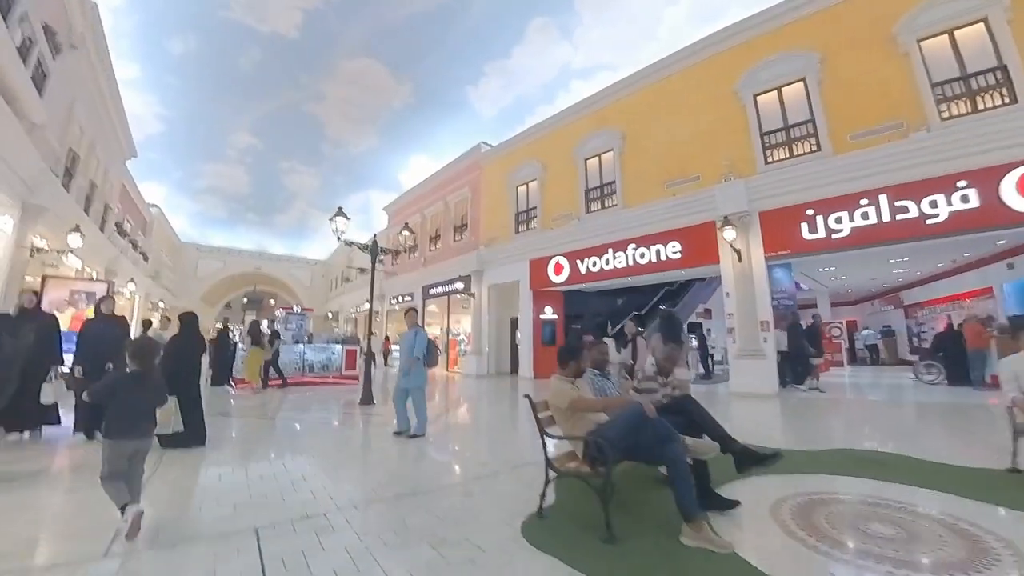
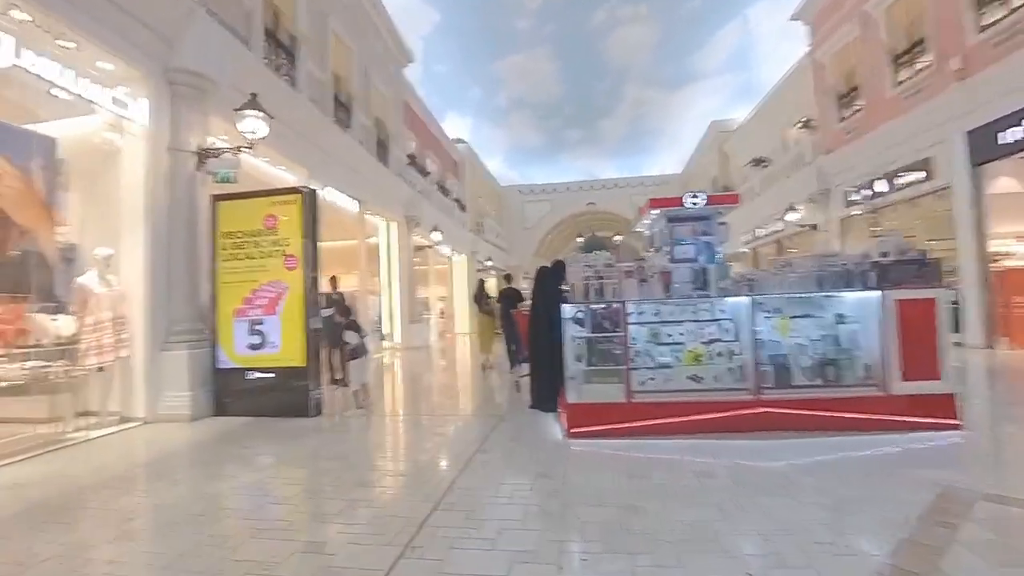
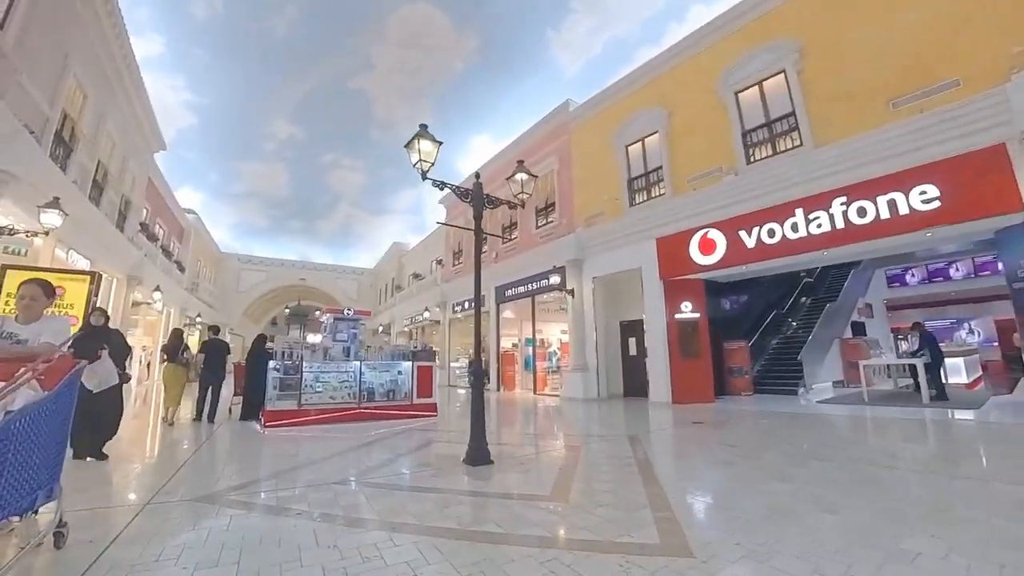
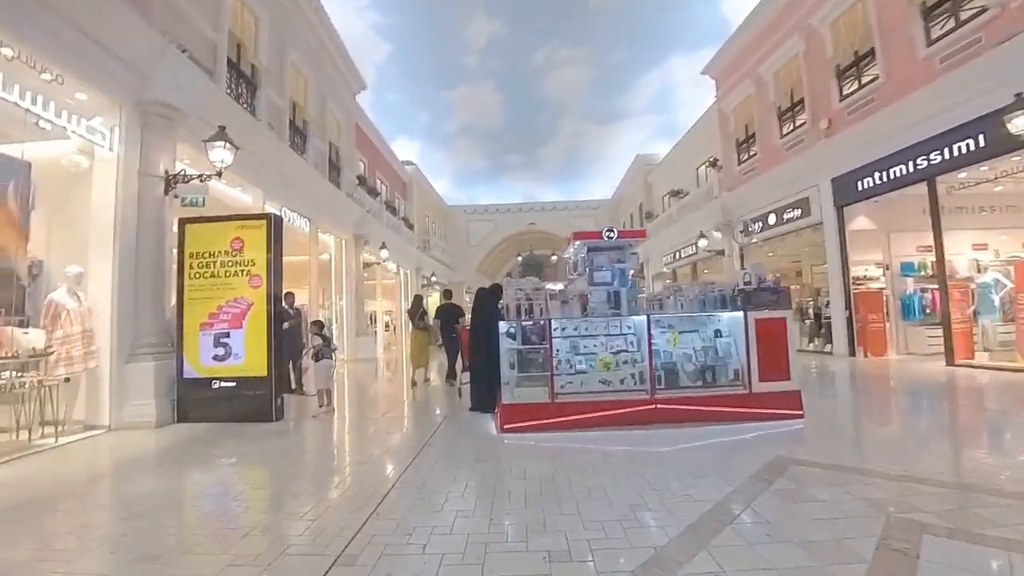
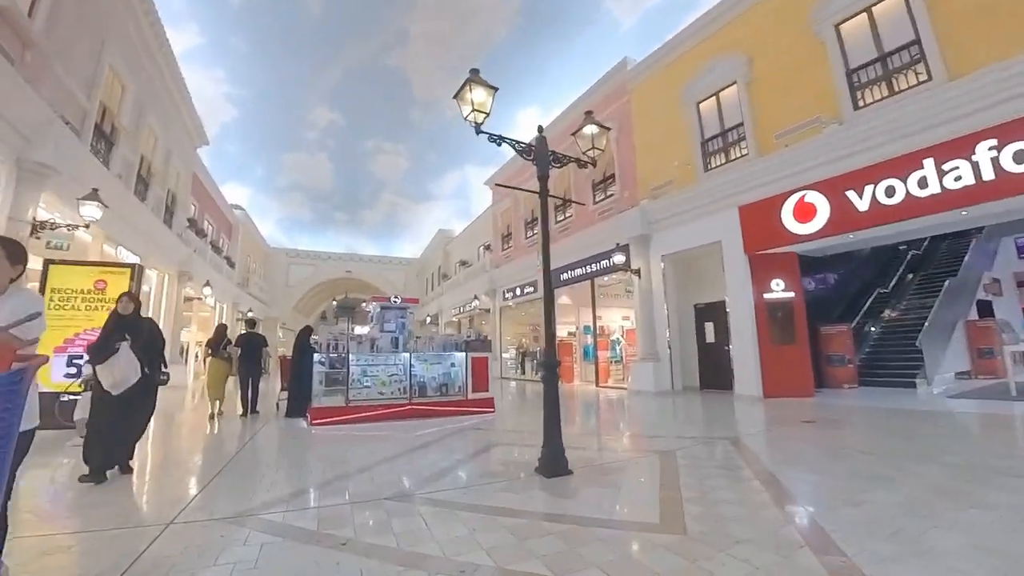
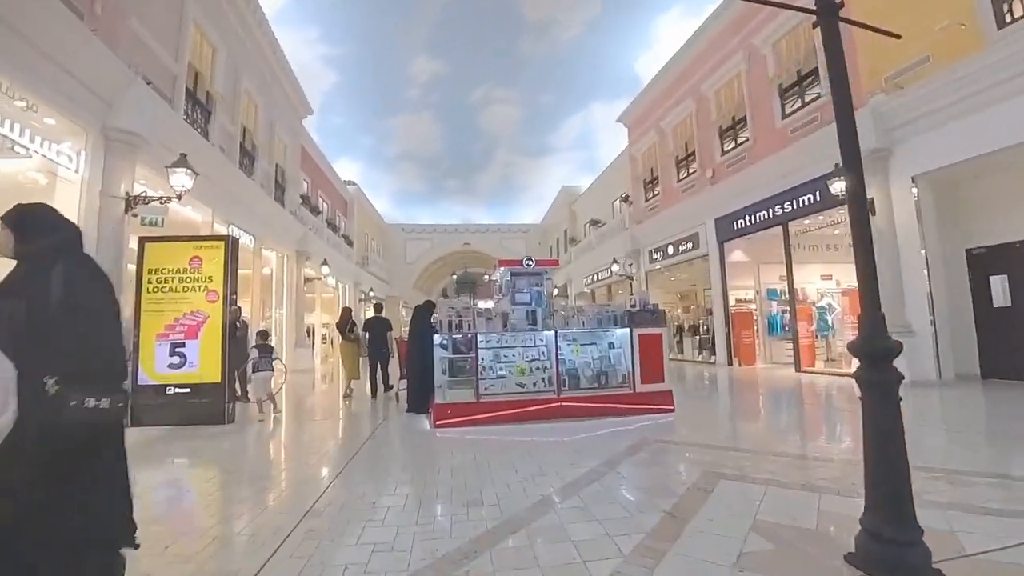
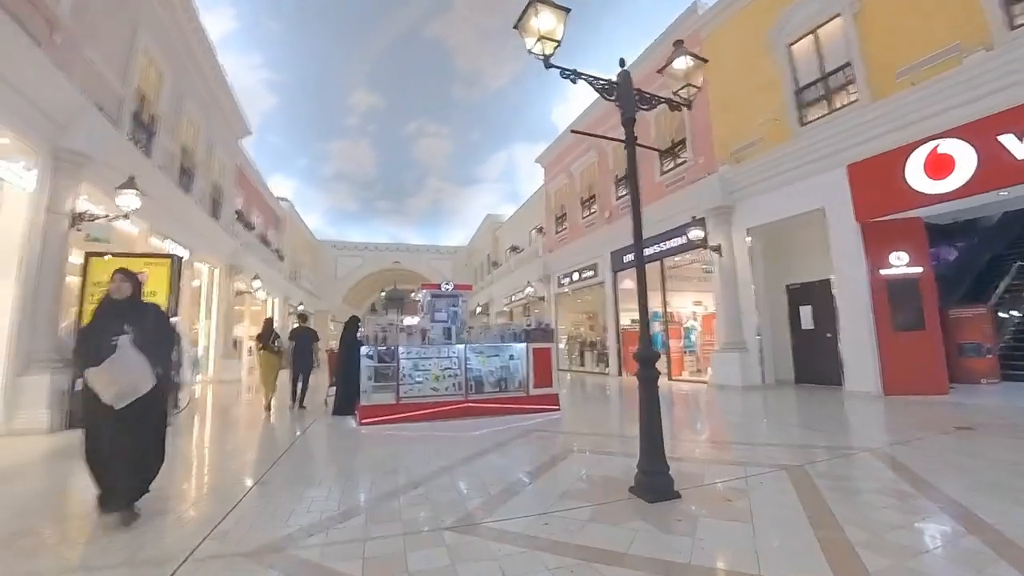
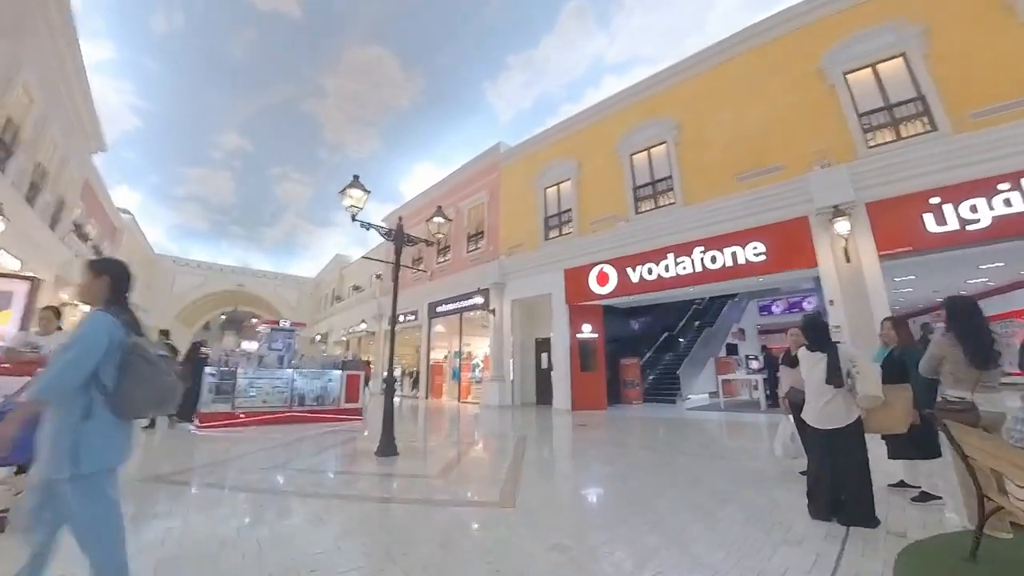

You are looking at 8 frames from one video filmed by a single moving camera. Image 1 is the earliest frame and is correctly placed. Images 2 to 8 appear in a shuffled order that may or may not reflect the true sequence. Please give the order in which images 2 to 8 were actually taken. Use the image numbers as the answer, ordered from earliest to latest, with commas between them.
8, 3, 5, 7, 6, 4, 2
